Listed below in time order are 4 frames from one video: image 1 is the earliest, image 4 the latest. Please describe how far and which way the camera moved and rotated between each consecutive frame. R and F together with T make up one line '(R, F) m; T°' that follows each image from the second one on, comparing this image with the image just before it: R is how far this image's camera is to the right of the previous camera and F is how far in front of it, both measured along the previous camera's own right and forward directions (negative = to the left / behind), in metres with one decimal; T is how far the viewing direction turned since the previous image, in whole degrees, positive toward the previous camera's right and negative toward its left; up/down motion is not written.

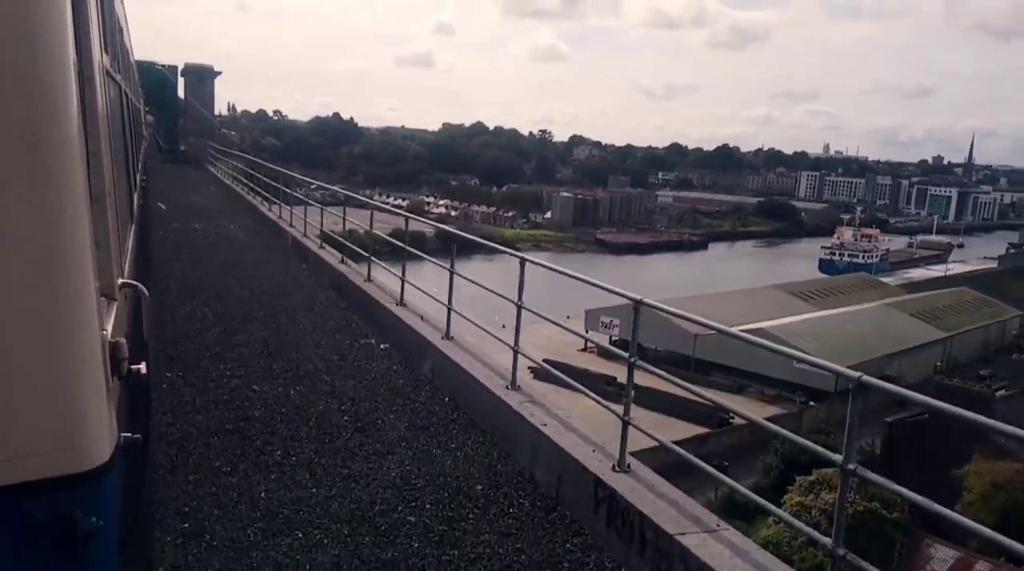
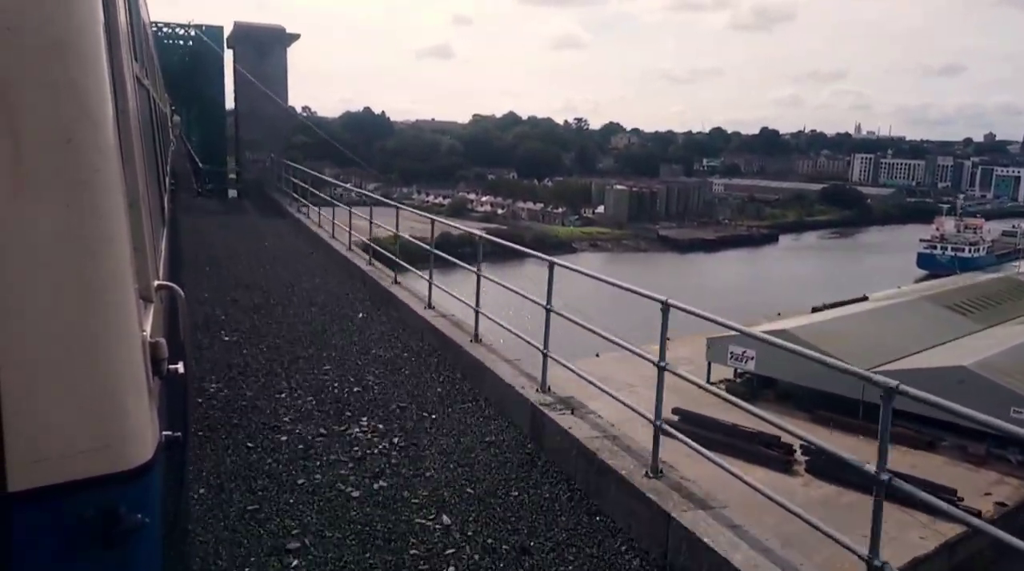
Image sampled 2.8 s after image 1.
(-0.8, +1.8) m; -2°
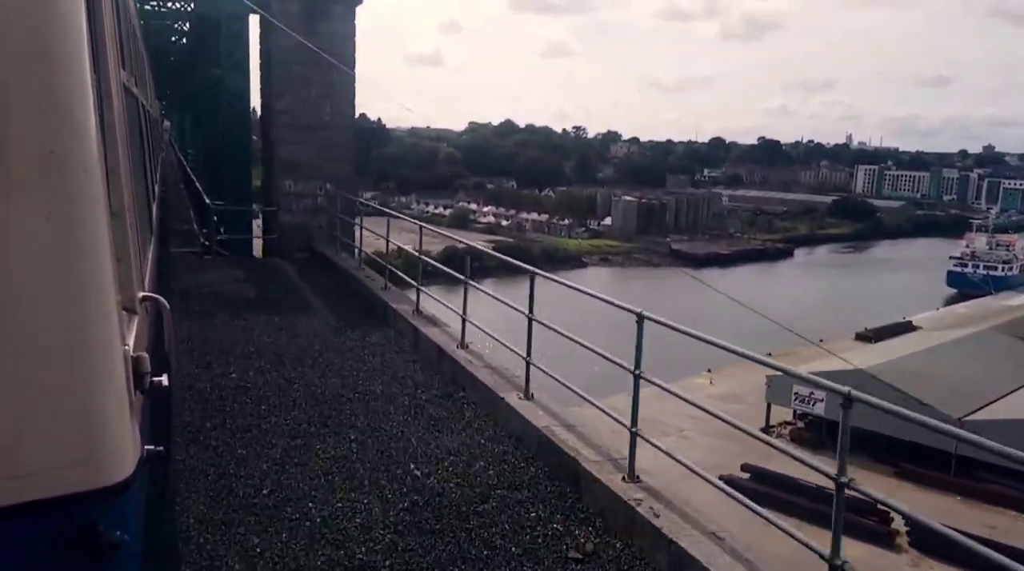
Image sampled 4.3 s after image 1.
(-0.4, +1.0) m; +1°
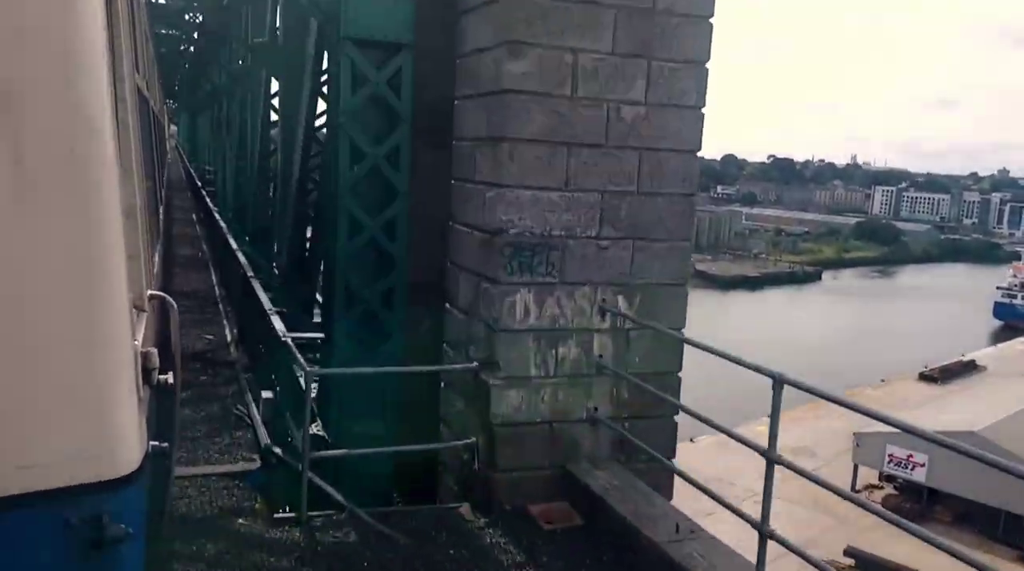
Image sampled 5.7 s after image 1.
(-0.4, +0.9) m; 0°
